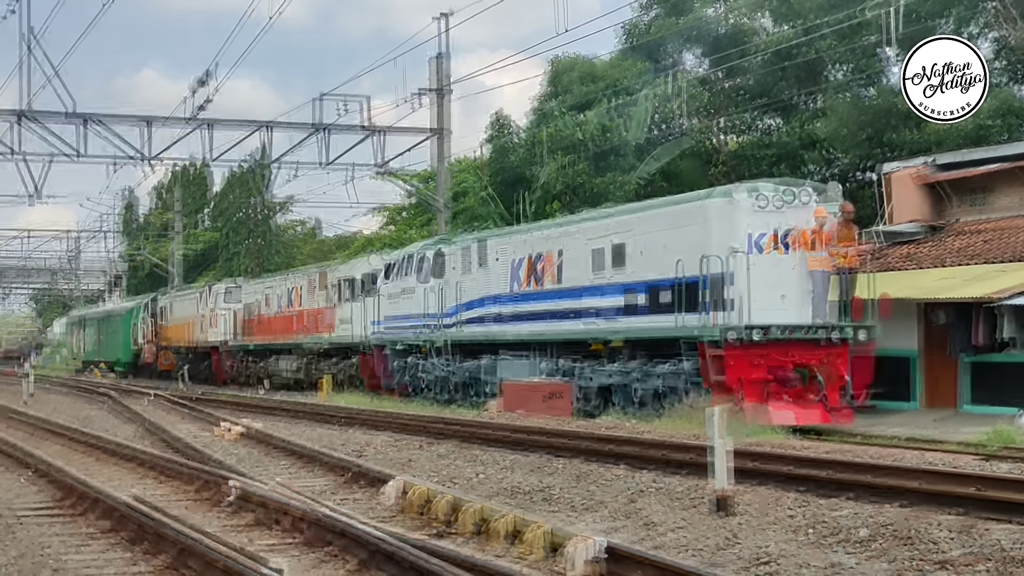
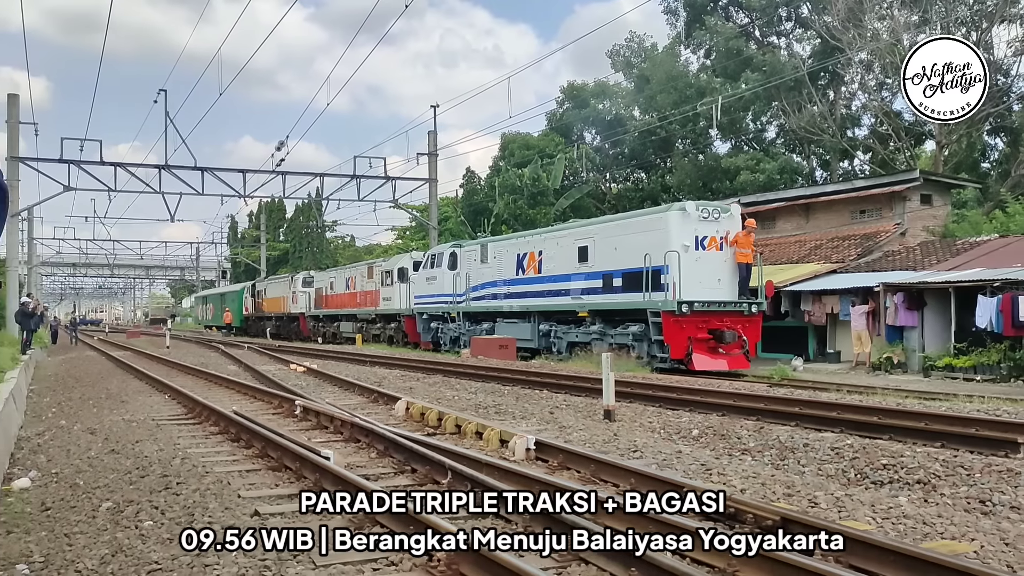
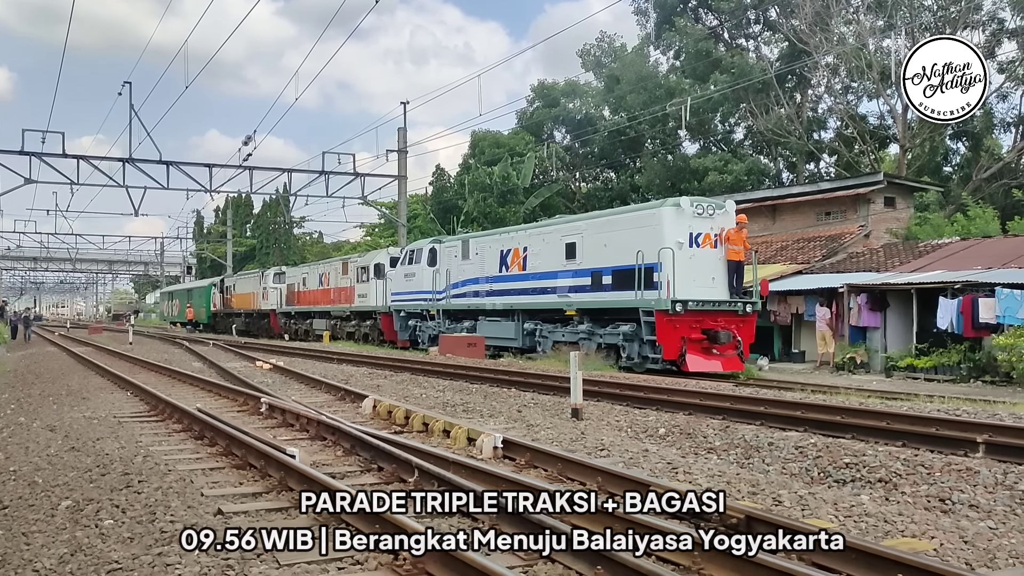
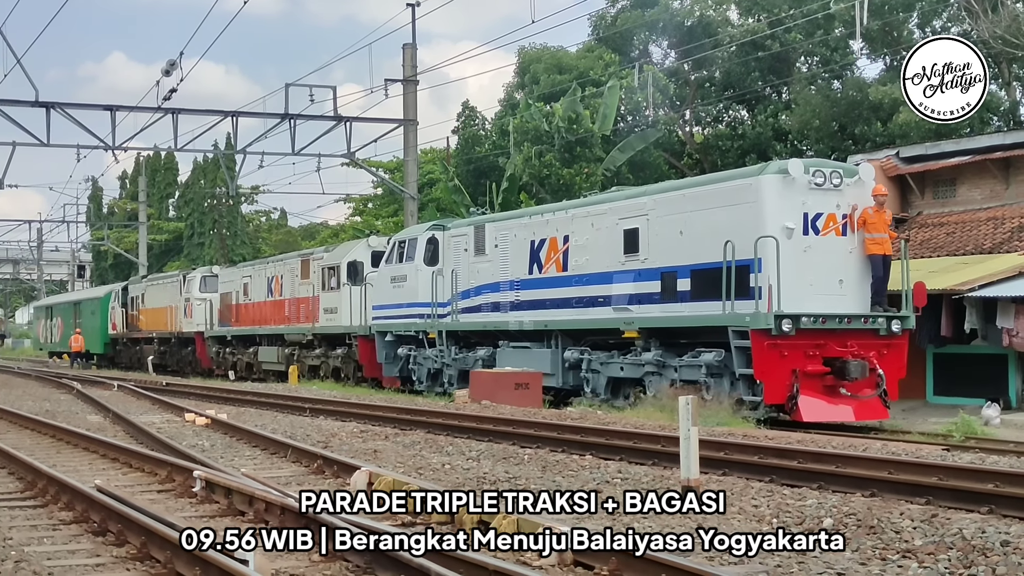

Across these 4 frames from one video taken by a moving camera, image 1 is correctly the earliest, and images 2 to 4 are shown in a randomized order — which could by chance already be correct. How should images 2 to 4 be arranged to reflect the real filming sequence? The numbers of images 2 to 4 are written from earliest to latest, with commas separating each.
4, 2, 3
